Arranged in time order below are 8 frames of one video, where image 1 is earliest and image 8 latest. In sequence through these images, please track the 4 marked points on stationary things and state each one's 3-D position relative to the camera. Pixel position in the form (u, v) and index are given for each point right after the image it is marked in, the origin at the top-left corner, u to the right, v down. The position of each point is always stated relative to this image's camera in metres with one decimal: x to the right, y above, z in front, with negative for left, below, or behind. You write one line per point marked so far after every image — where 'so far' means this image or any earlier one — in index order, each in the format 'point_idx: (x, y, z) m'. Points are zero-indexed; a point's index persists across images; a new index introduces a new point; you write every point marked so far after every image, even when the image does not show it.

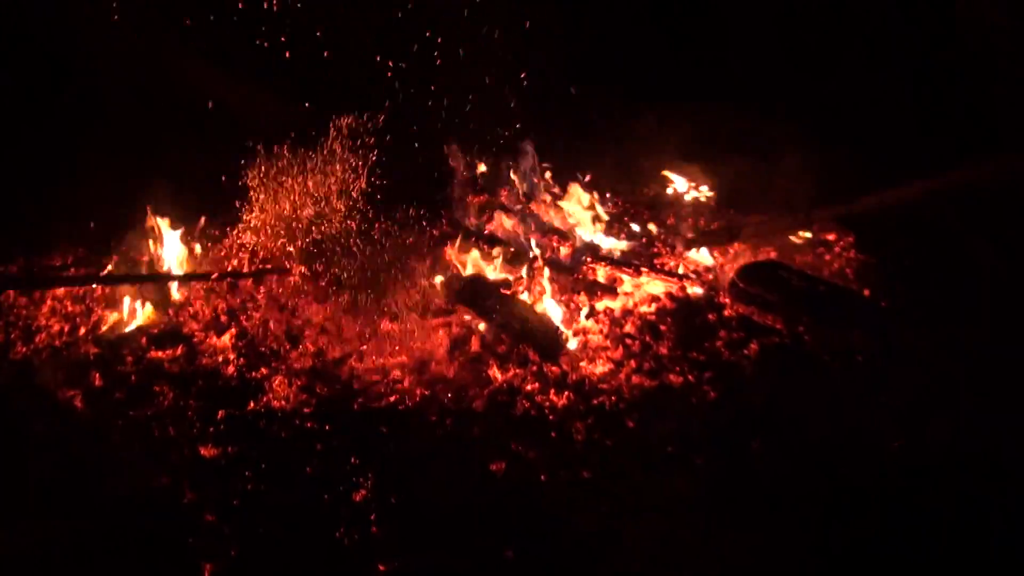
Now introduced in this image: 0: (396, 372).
0: (-0.3, -0.2, +3.3) m
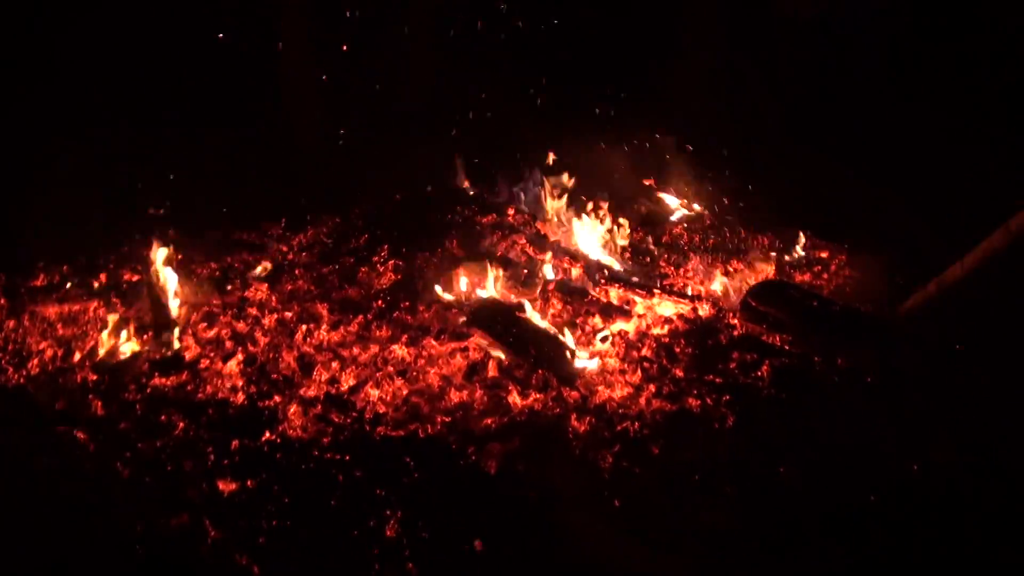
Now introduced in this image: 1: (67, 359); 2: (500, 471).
0: (-0.3, -0.3, +3.2) m
1: (-1.4, -0.2, +3.4) m
2: (0.0, -0.5, +3.1) m
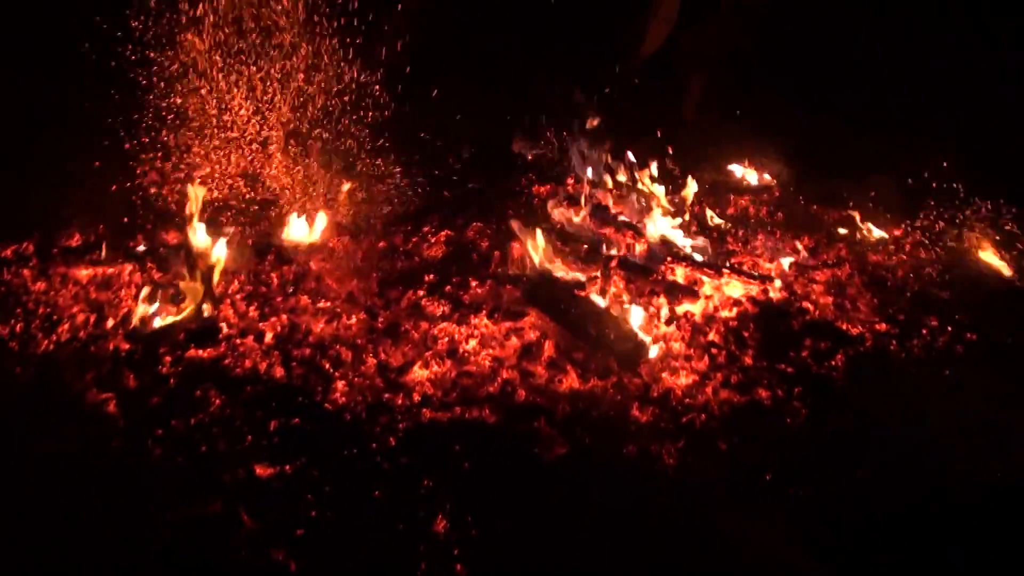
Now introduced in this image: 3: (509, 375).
0: (-0.1, -0.3, +3.0) m
1: (-1.2, -0.1, +3.3) m
2: (+0.1, -0.4, +2.8) m
3: (0.0, -0.2, +3.0) m
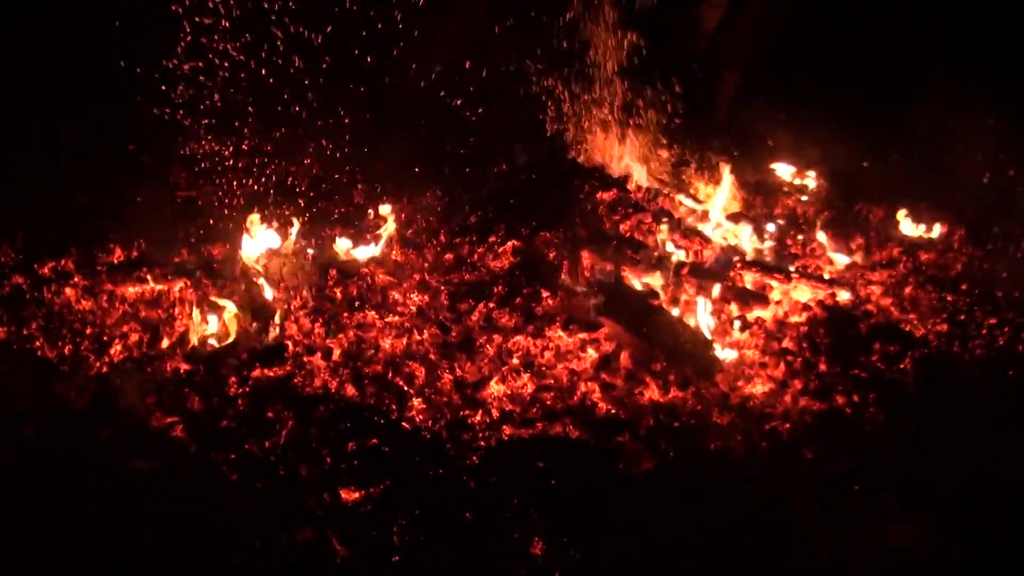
0: (+0.1, -0.3, +2.9) m
1: (-1.0, -0.2, +3.1) m
2: (+0.3, -0.5, +2.8) m
3: (+0.2, -0.3, +2.9) m
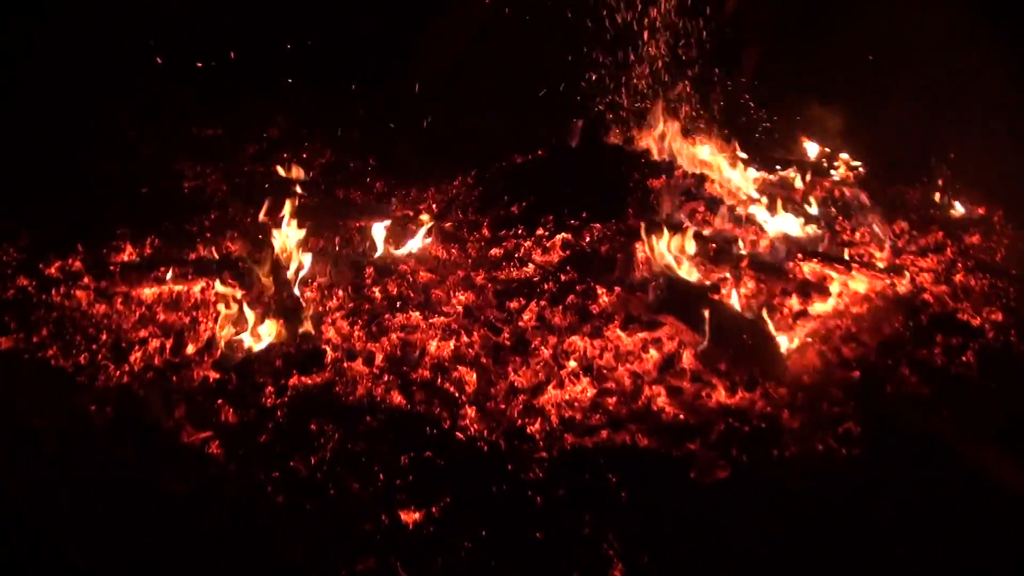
0: (+0.2, -0.3, +2.7) m
1: (-0.9, -0.2, +2.9) m
2: (+0.5, -0.5, +2.6) m
3: (+0.4, -0.3, +2.8) m
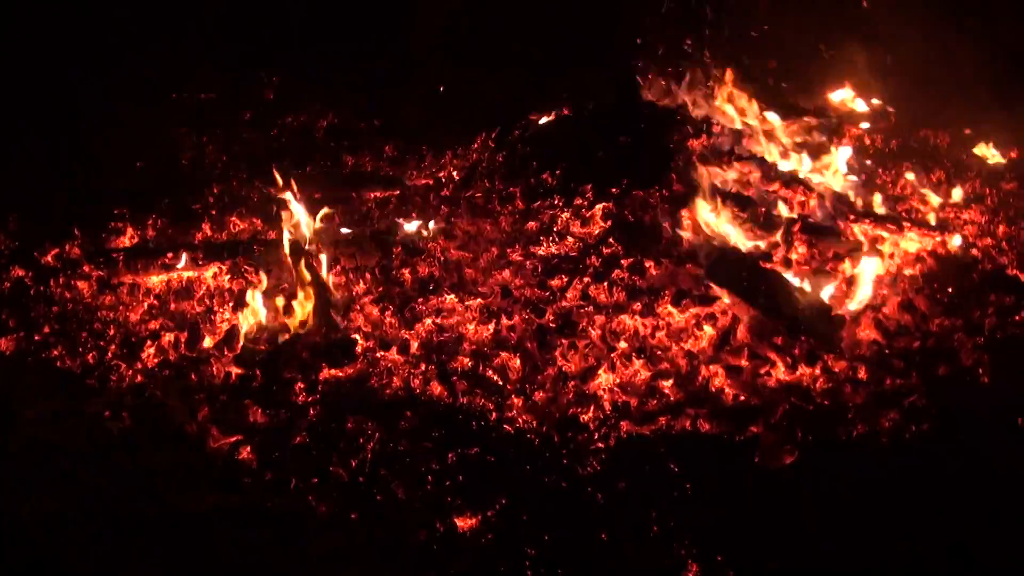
0: (+0.3, -0.2, +2.6) m
1: (-0.8, -0.1, +2.7) m
2: (+0.6, -0.4, +2.4) m
3: (+0.5, -0.2, +2.6) m
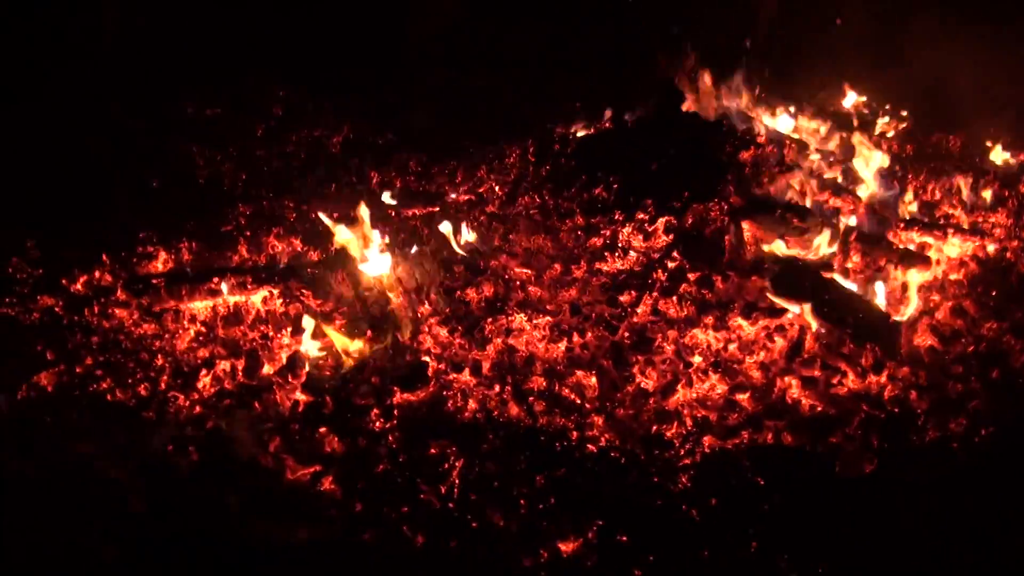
0: (+0.5, -0.3, +2.6) m
1: (-0.6, -0.2, +2.6) m
2: (+0.8, -0.4, +2.4) m
3: (+0.6, -0.2, +2.6) m
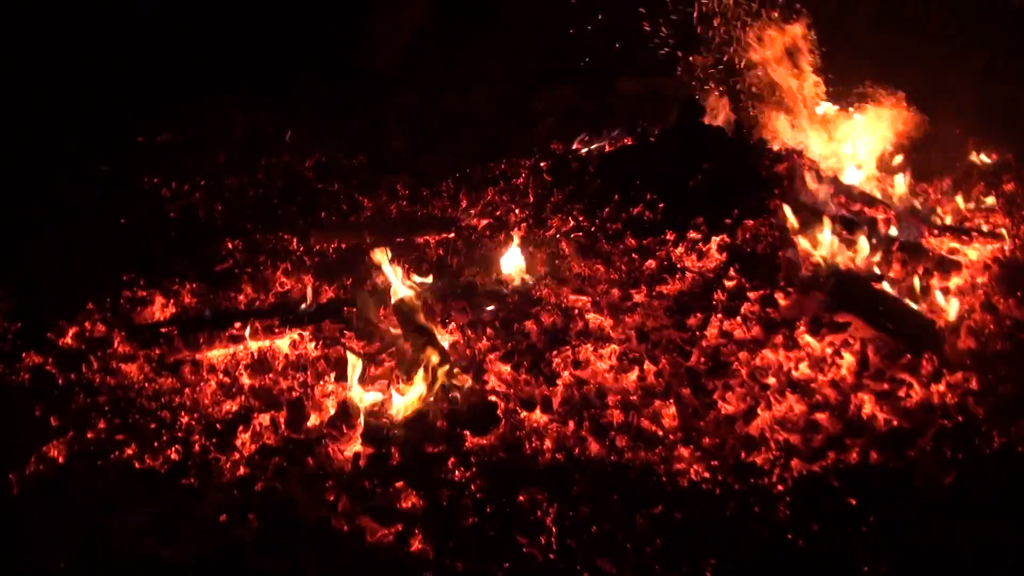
0: (+0.7, -0.3, +2.5) m
1: (-0.4, -0.3, +2.4) m
2: (+1.0, -0.4, +2.4) m
3: (+0.8, -0.2, +2.5) m
